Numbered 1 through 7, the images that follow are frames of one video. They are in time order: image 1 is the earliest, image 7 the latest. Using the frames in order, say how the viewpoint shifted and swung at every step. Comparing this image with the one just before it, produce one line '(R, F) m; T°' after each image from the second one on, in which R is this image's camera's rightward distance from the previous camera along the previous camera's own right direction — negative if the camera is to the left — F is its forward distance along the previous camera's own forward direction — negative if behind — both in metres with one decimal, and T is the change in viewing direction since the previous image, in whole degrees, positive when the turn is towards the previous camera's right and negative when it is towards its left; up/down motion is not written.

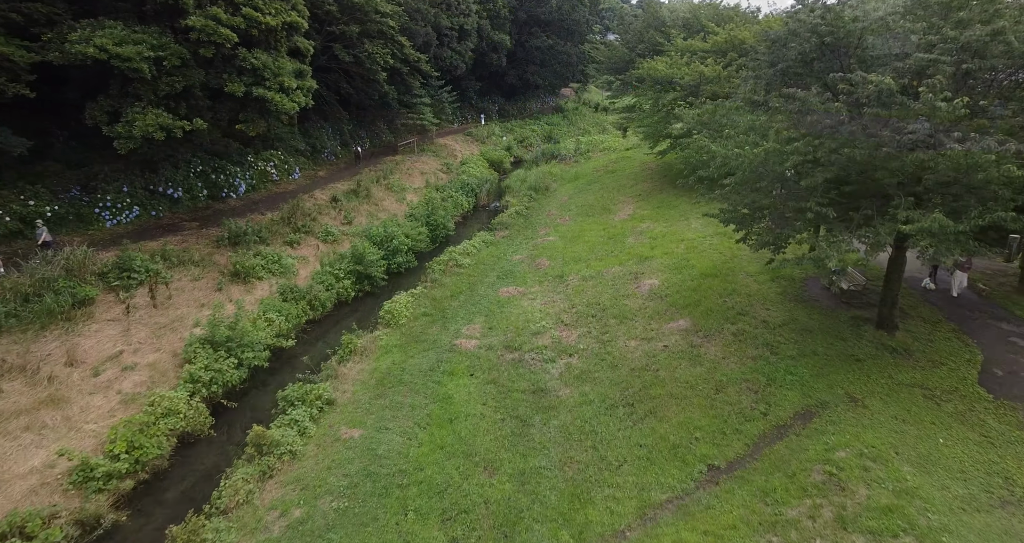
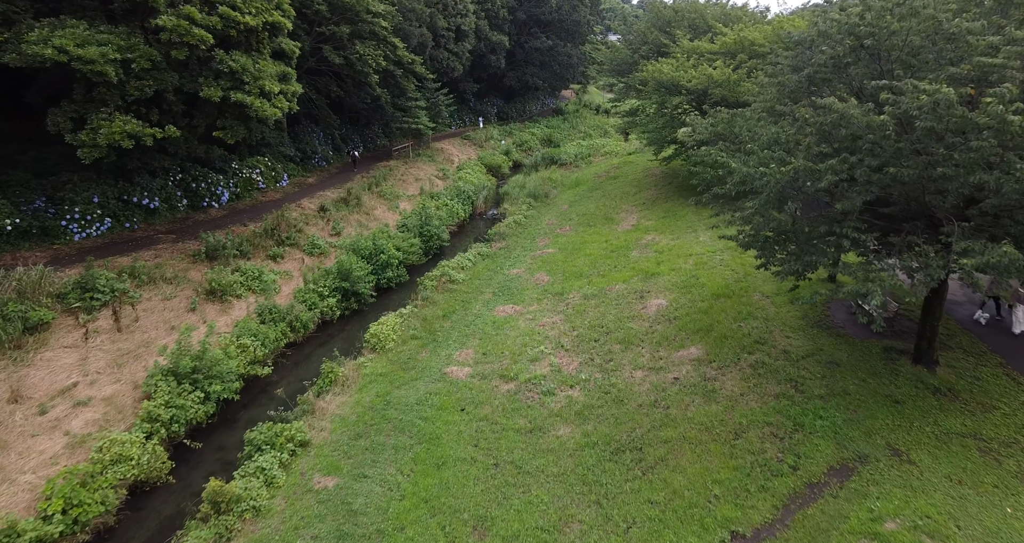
(+0.1, +1.1) m; 0°
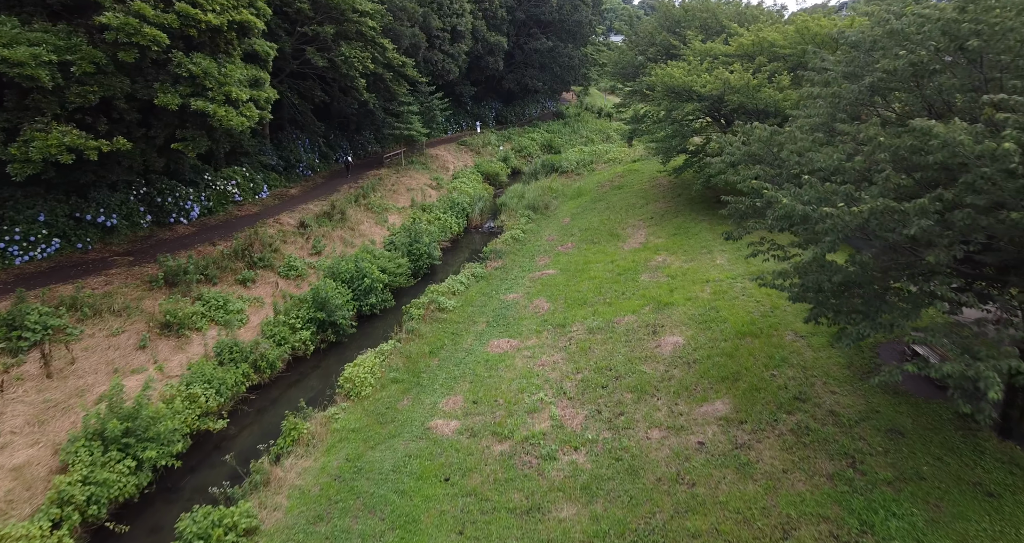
(+0.1, +1.8) m; 0°
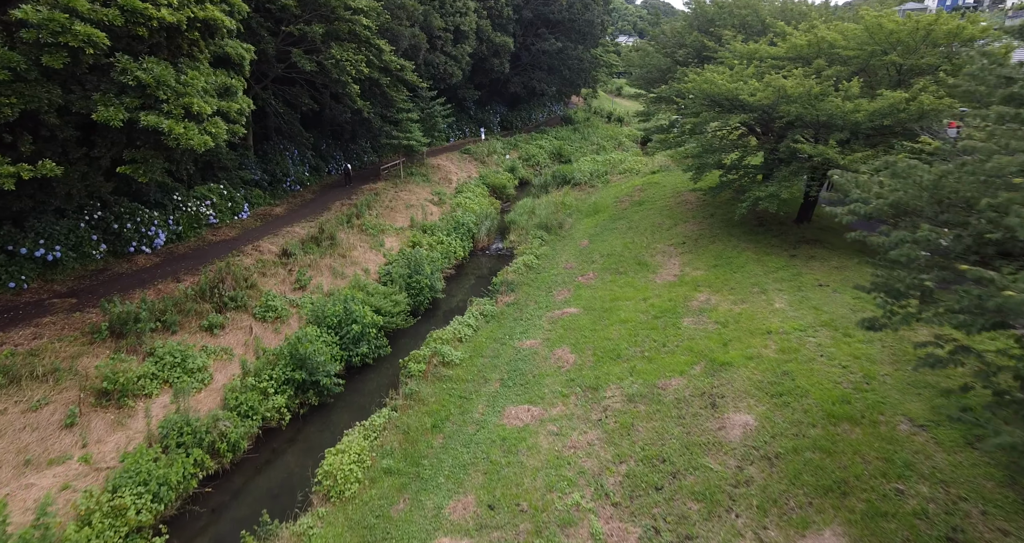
(-0.4, +2.7) m; 0°
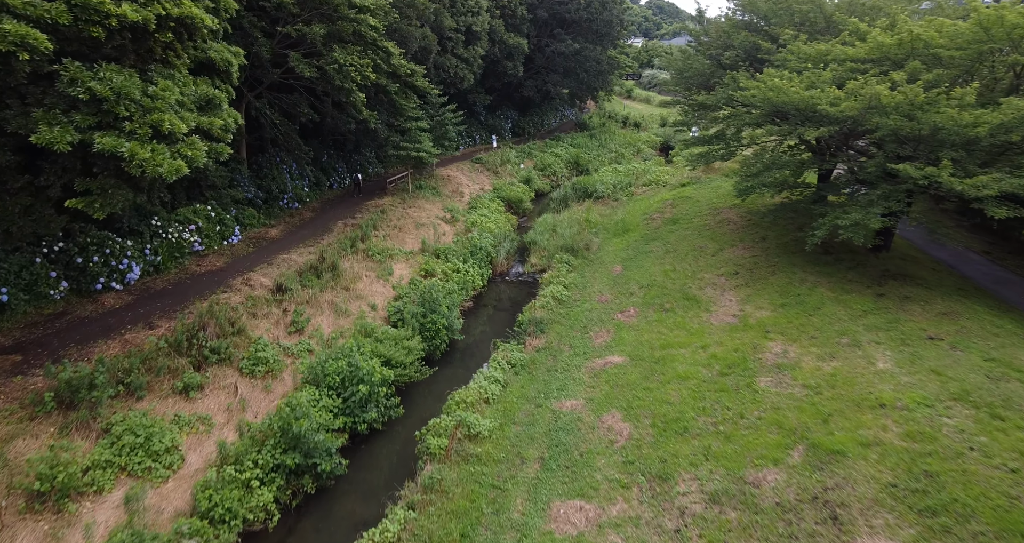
(-0.7, +2.5) m; 0°
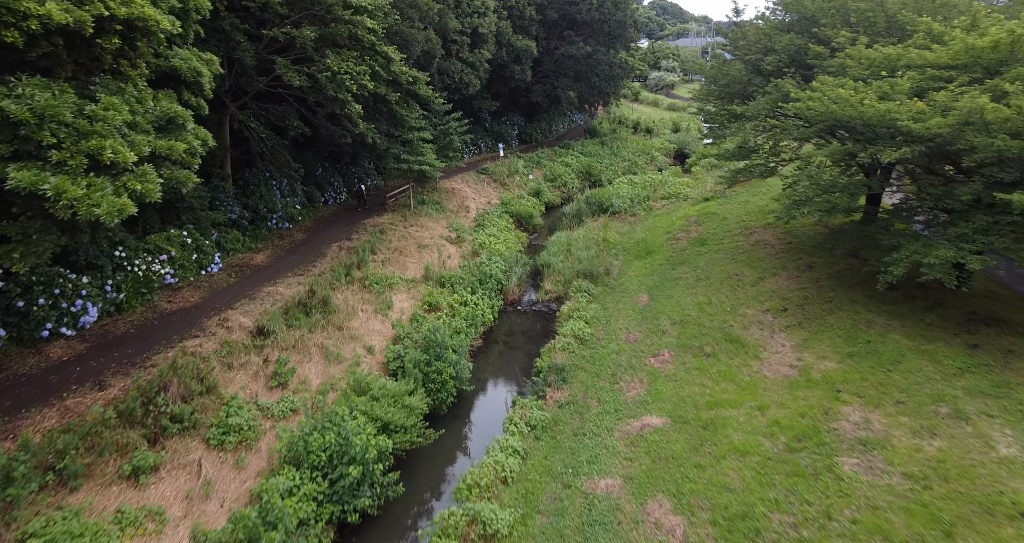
(-0.4, +2.1) m; 0°
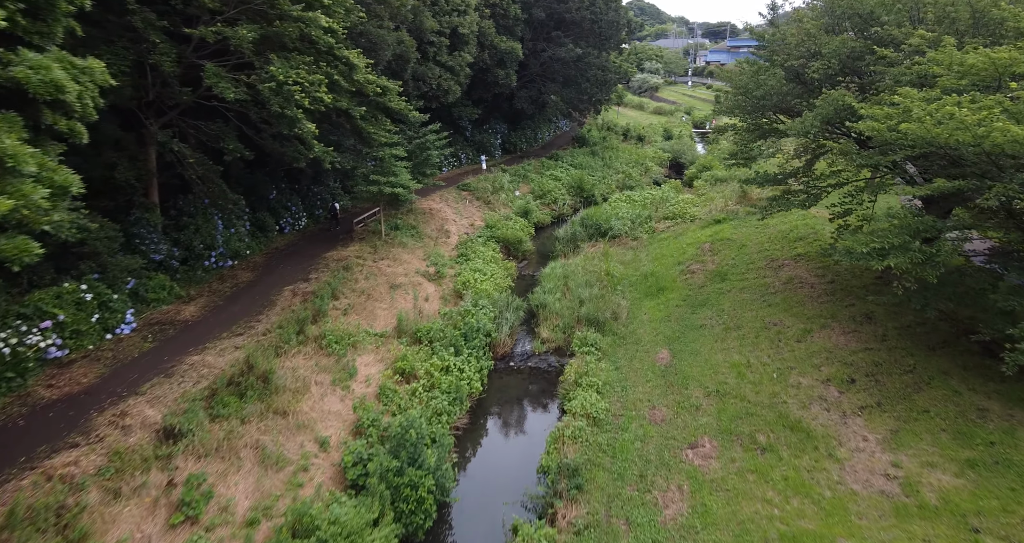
(-0.3, +3.4) m; +2°
